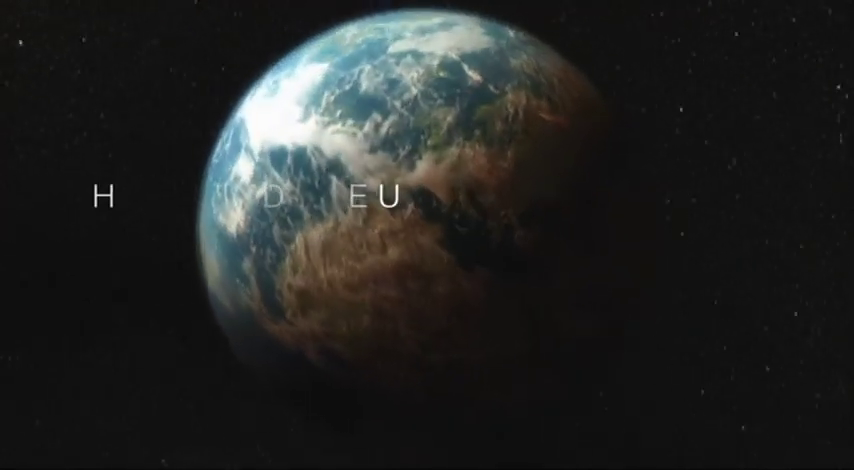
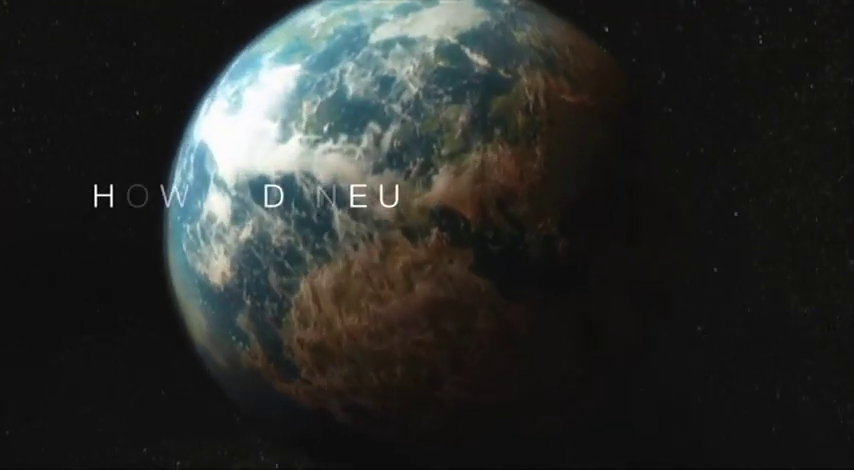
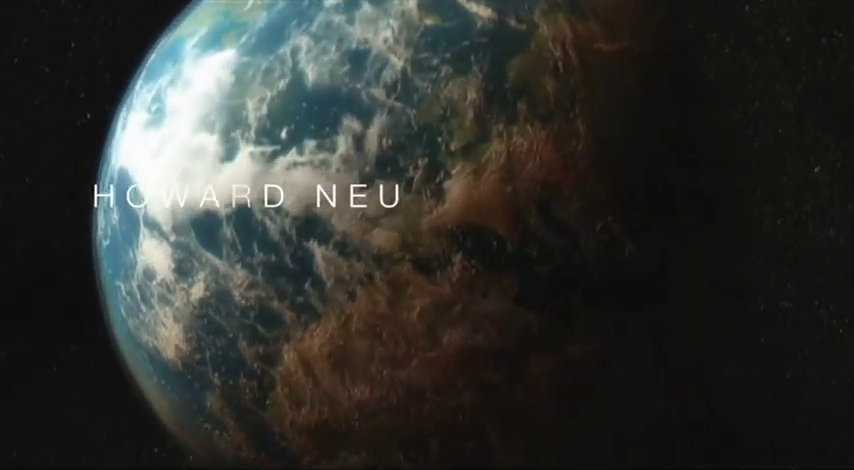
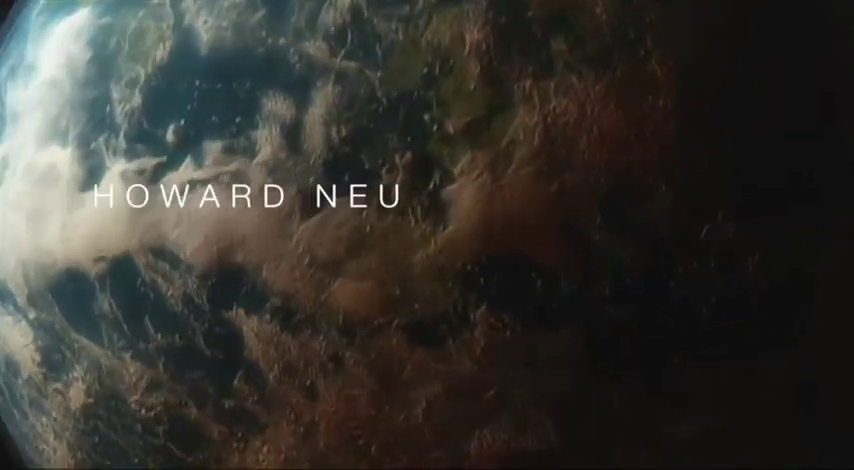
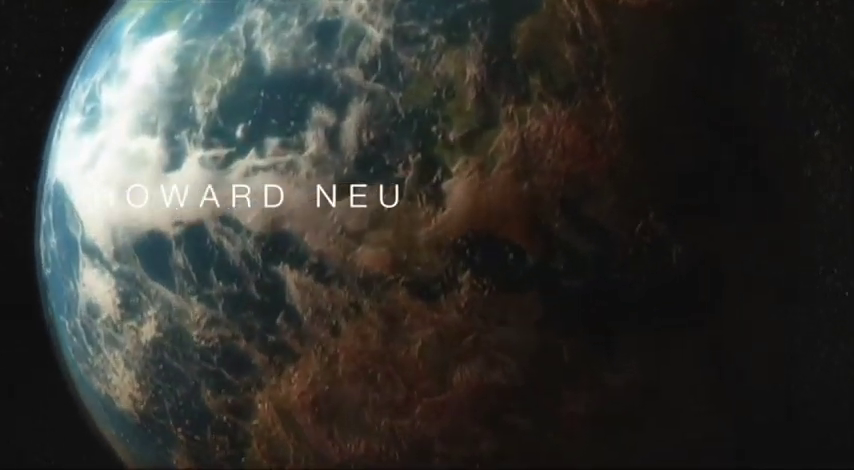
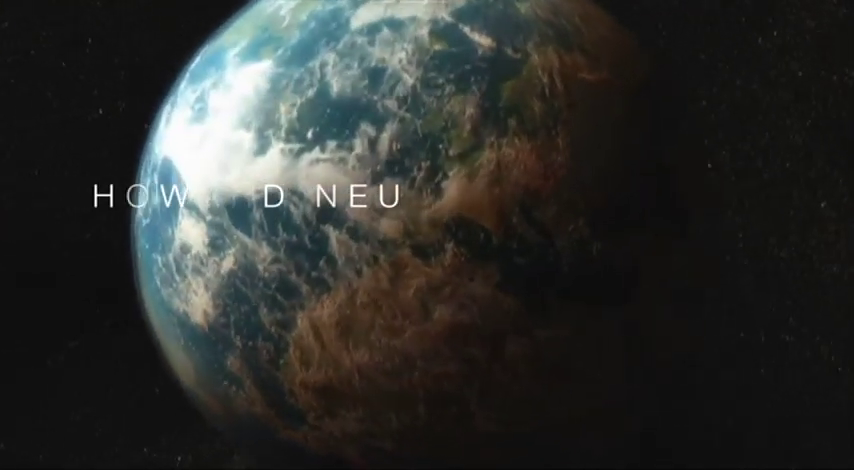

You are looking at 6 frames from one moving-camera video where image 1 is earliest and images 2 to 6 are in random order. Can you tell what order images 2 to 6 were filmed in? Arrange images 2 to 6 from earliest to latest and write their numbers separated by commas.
2, 6, 3, 5, 4
